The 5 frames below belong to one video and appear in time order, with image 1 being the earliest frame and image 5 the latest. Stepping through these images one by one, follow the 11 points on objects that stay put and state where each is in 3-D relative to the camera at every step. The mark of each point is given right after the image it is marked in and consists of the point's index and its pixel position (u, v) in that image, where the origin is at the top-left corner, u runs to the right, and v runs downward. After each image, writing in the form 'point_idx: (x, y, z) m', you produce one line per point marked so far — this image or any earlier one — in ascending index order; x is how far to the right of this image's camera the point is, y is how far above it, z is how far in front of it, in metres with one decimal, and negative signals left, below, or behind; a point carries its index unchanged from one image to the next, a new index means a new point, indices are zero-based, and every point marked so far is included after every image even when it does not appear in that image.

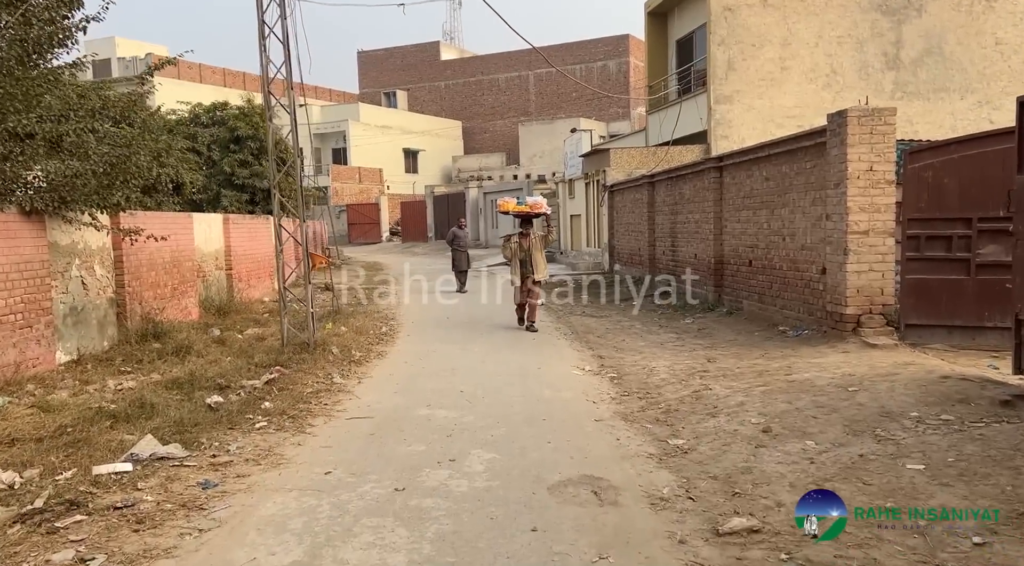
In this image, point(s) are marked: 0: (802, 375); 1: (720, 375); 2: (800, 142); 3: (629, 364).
0: (+2.6, -0.8, +7.6) m
1: (+2.0, -0.9, +8.0) m
2: (+3.4, +1.7, +10.0) m
3: (+1.3, -0.9, +9.1) m
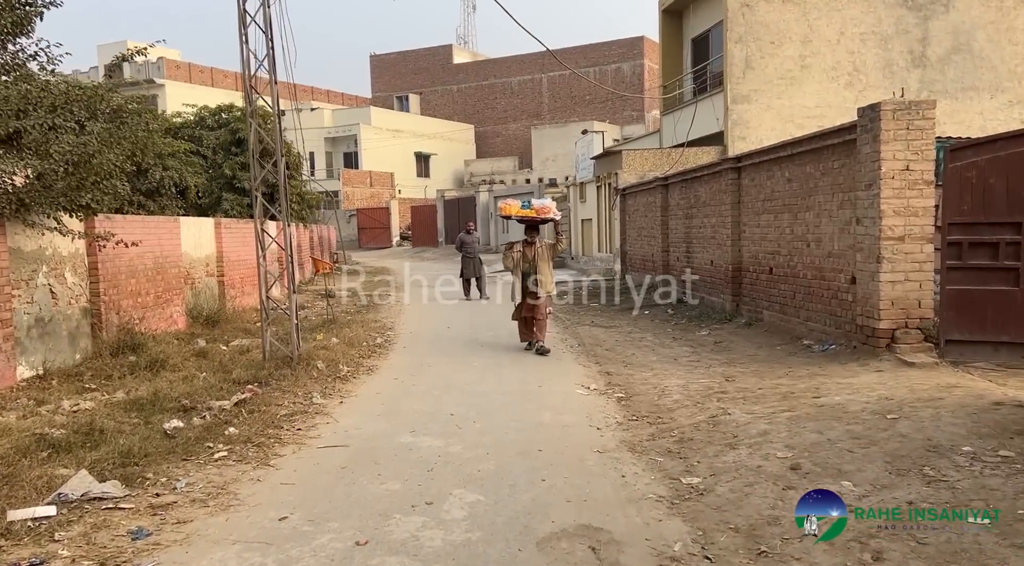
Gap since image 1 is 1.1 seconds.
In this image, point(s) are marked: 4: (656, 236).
0: (+2.6, -0.9, +6.8) m
1: (+2.0, -1.0, +7.2) m
2: (+3.4, +1.5, +9.1) m
3: (+1.2, -1.0, +8.3) m
4: (+2.8, +0.9, +16.5) m
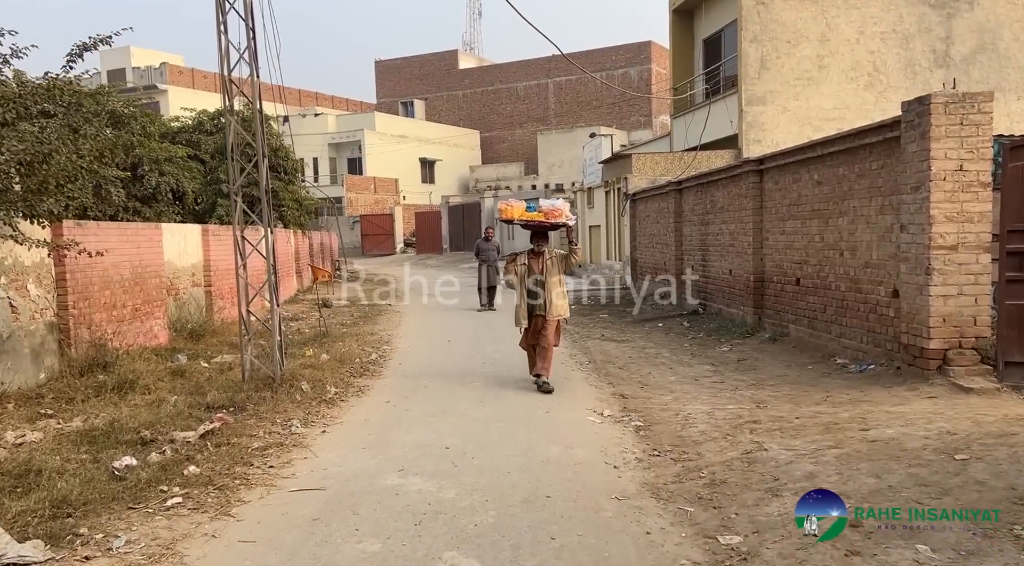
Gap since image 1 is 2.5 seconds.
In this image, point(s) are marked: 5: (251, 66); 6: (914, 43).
0: (+2.6, -1.0, +5.9) m
1: (+2.0, -1.1, +6.3) m
2: (+3.4, +1.4, +8.3) m
3: (+1.3, -1.1, +7.4) m
4: (+2.9, +0.7, +15.6) m
5: (-2.7, +2.3, +8.8) m
6: (+8.2, +4.9, +17.3) m
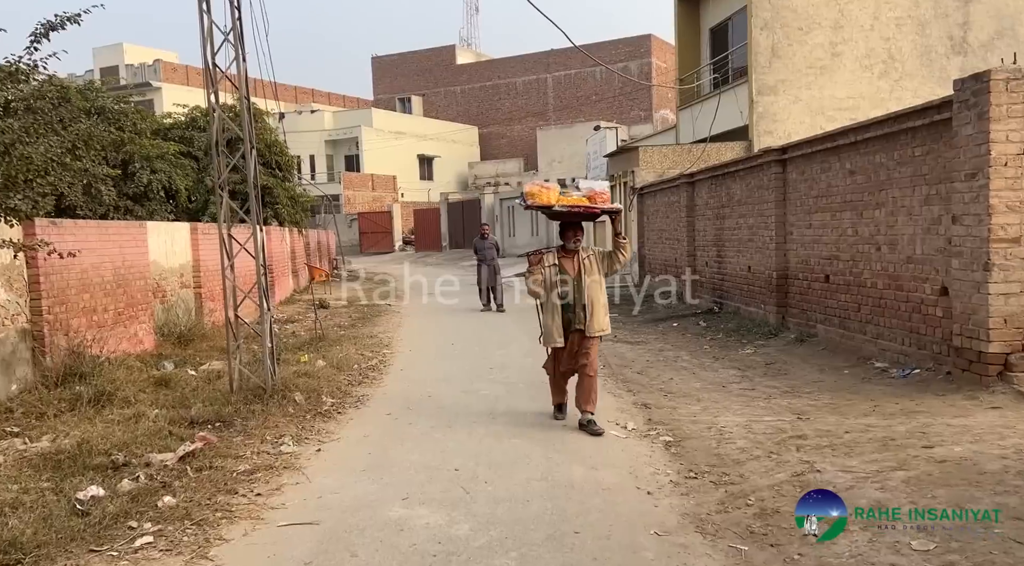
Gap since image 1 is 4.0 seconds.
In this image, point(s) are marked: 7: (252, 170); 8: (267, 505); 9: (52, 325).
0: (+2.7, -1.0, +5.2) m
1: (+2.1, -1.1, +5.6) m
2: (+3.5, +1.4, +7.6) m
3: (+1.4, -1.1, +6.7) m
4: (+3.0, +0.8, +14.9) m
5: (-2.6, +2.2, +8.1) m
6: (+8.3, +5.0, +16.6) m
7: (-2.6, +1.1, +8.4) m
8: (-1.4, -1.3, +5.0) m
9: (-4.6, -0.4, +8.5) m
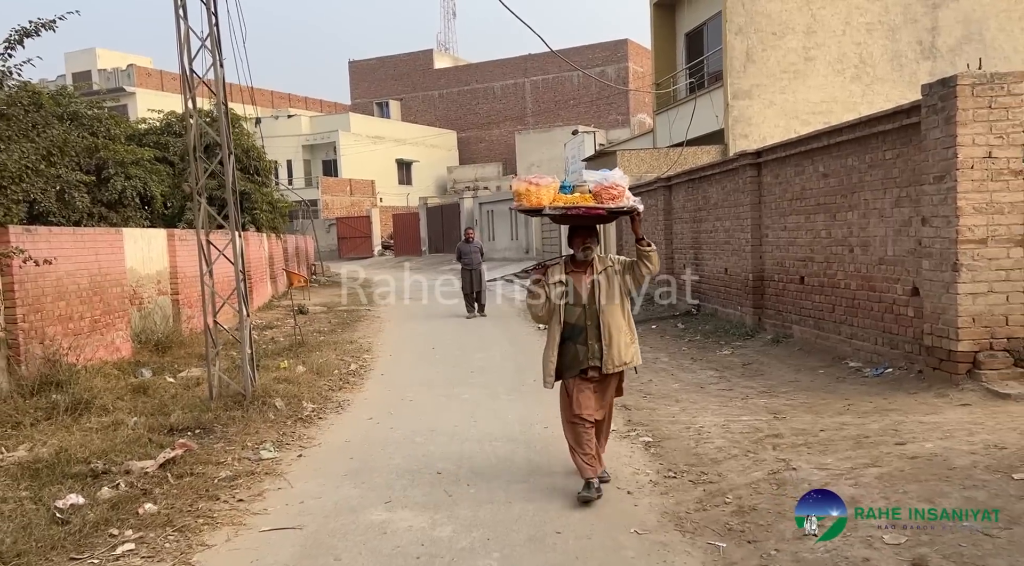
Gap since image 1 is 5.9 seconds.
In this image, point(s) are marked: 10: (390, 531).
0: (+2.6, -1.0, +5.3) m
1: (+2.0, -1.1, +5.7) m
2: (+3.3, +1.4, +7.7) m
3: (+1.2, -1.1, +6.8) m
4: (+2.6, +0.7, +15.0) m
5: (-2.9, +2.2, +8.1) m
6: (+7.8, +5.0, +16.8) m
7: (-2.8, +1.1, +8.4) m
8: (-1.6, -1.3, +5.0) m
9: (-4.8, -0.5, +8.4) m
10: (-0.7, -1.3, +4.5) m
